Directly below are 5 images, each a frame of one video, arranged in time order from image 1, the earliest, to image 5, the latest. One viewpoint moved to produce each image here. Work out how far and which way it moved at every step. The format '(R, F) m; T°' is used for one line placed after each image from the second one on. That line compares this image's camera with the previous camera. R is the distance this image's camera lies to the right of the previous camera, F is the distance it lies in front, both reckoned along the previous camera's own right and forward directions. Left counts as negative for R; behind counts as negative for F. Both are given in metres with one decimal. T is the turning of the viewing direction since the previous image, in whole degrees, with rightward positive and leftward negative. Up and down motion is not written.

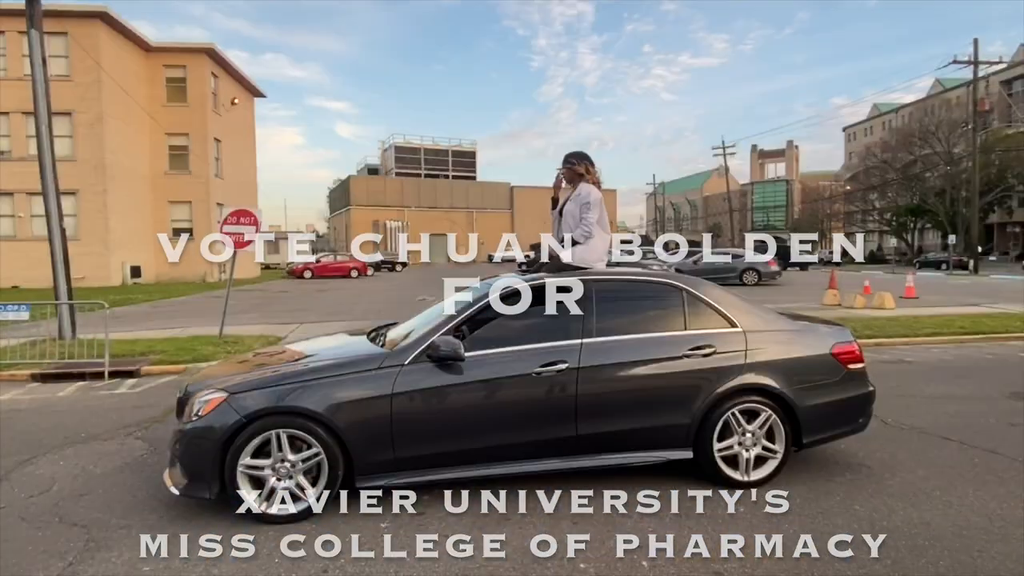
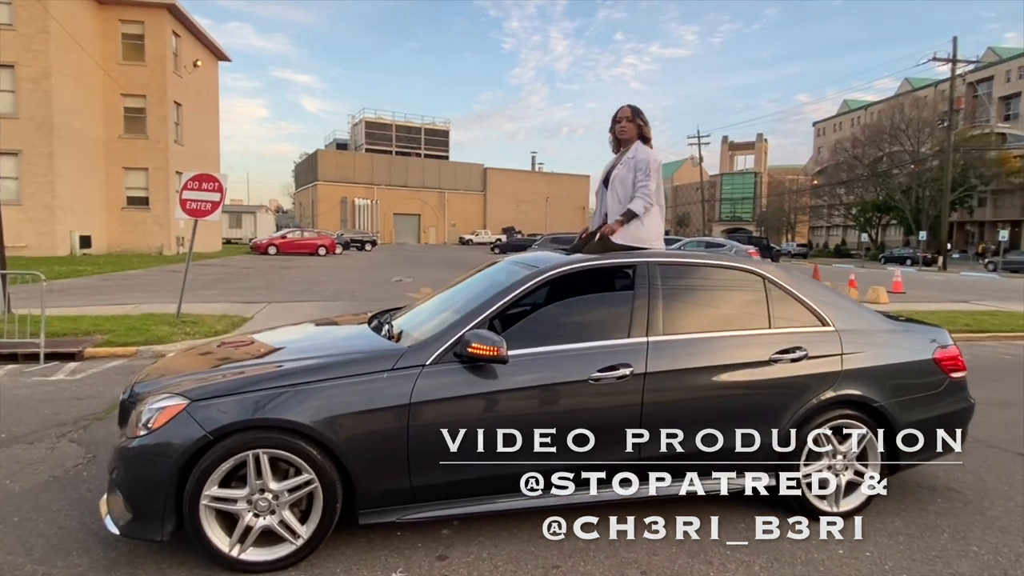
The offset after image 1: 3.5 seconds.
(-0.4, +0.9) m; +3°
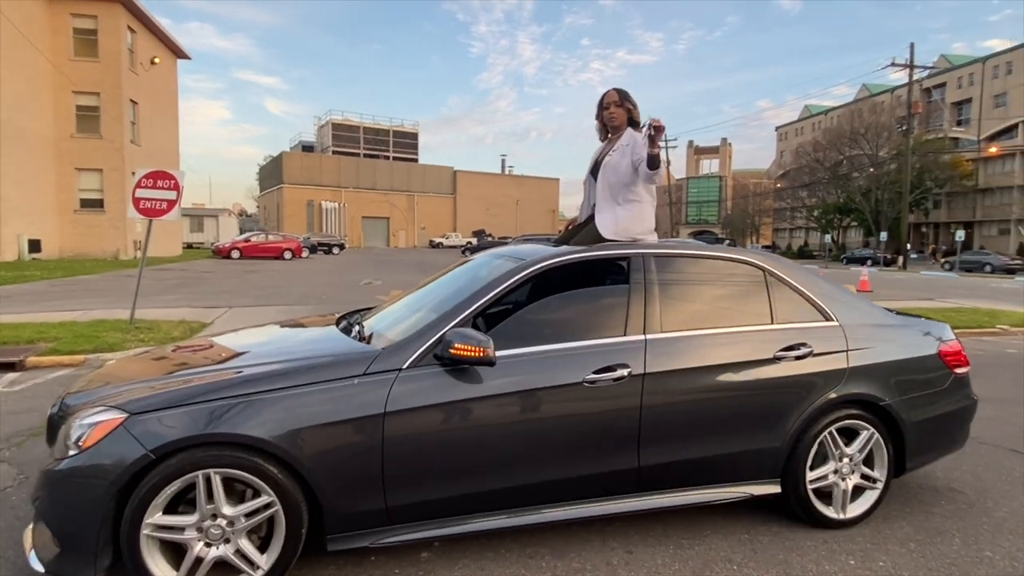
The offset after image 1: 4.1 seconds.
(-0.1, +0.3) m; +3°
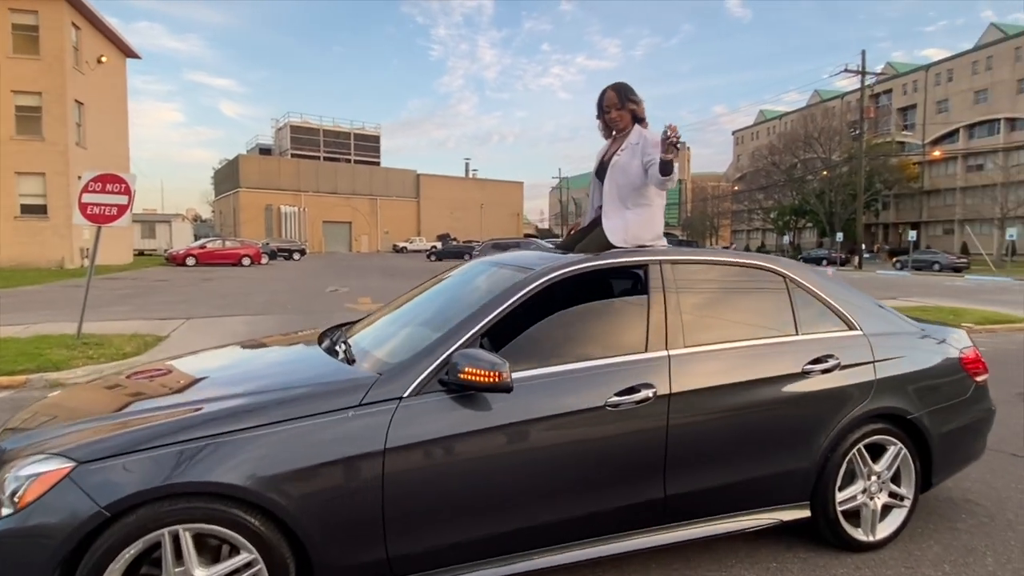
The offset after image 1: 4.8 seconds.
(-0.2, +0.3) m; +4°
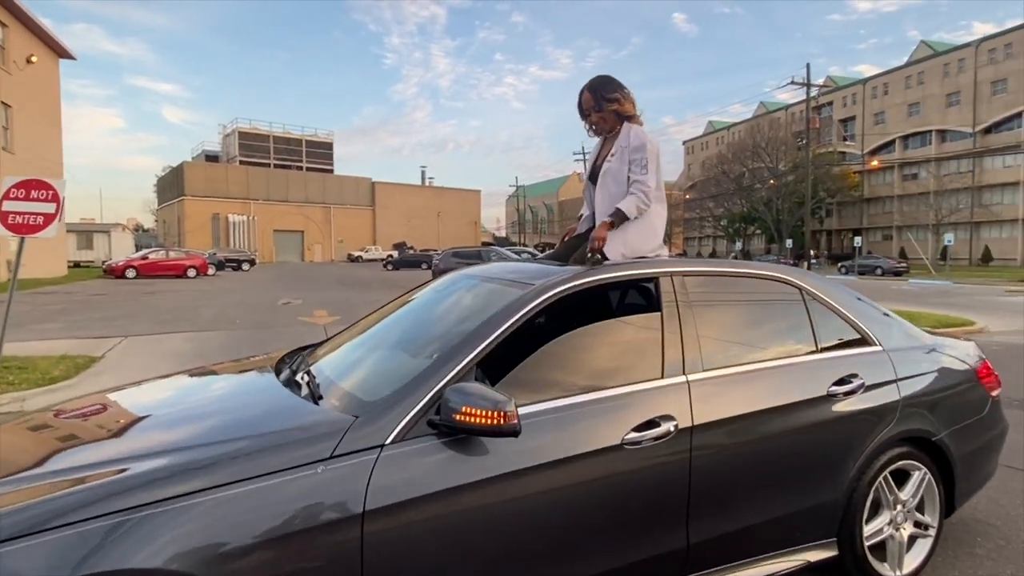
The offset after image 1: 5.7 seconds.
(-0.1, +0.4) m; +4°
